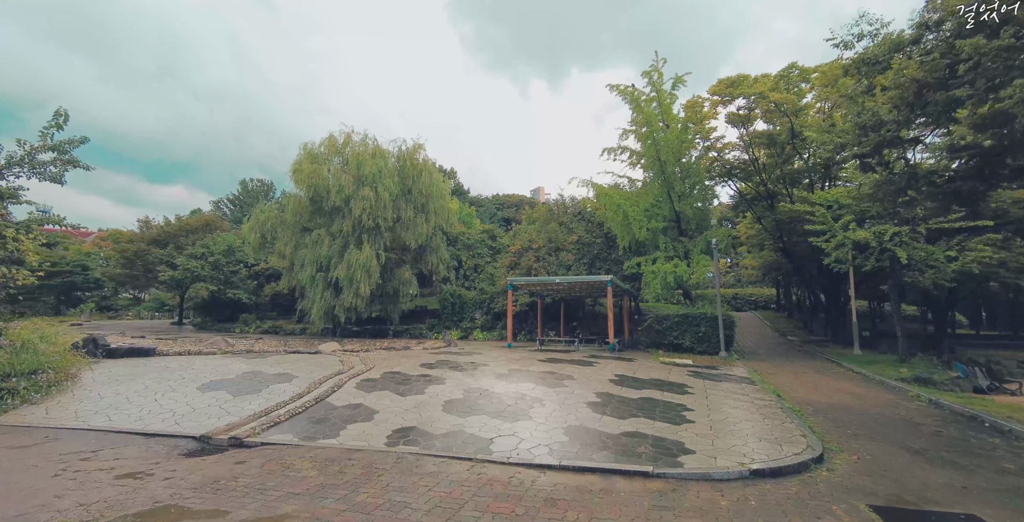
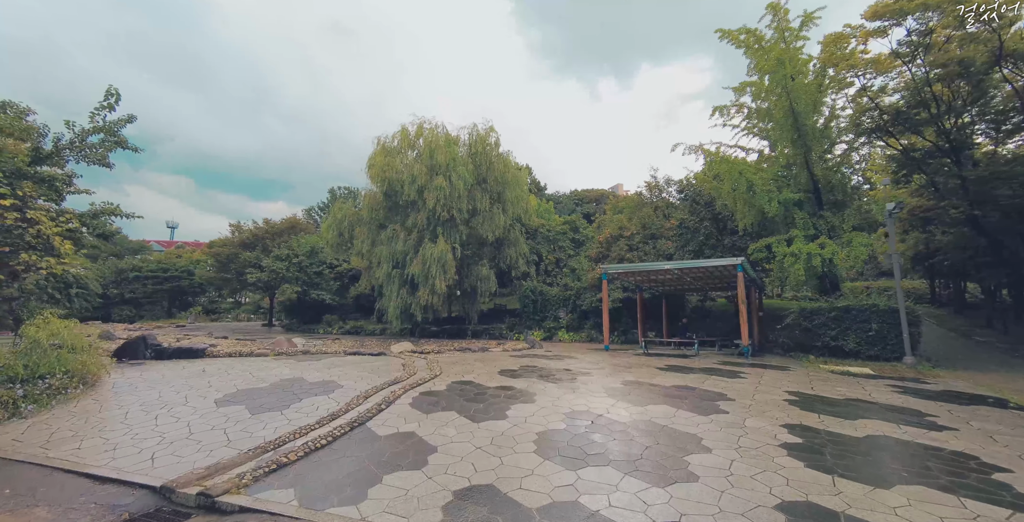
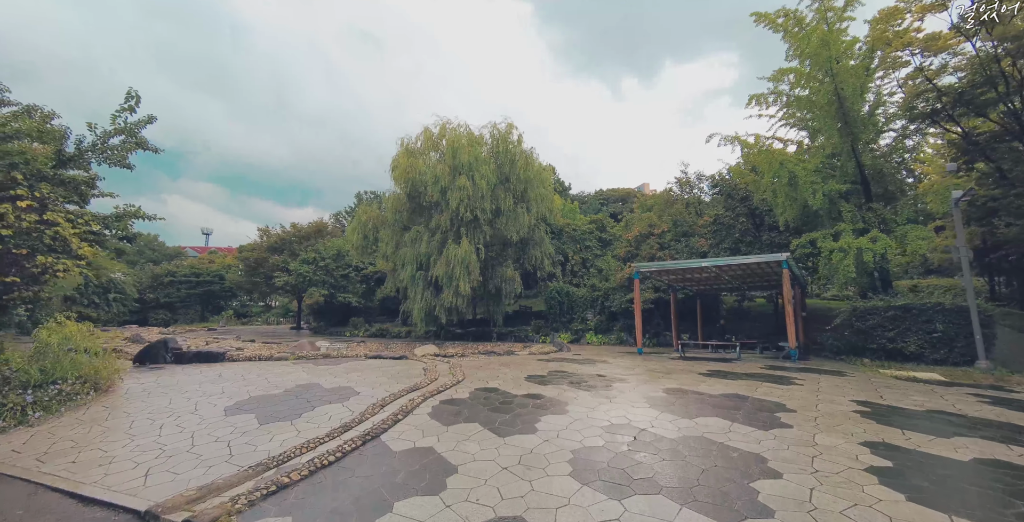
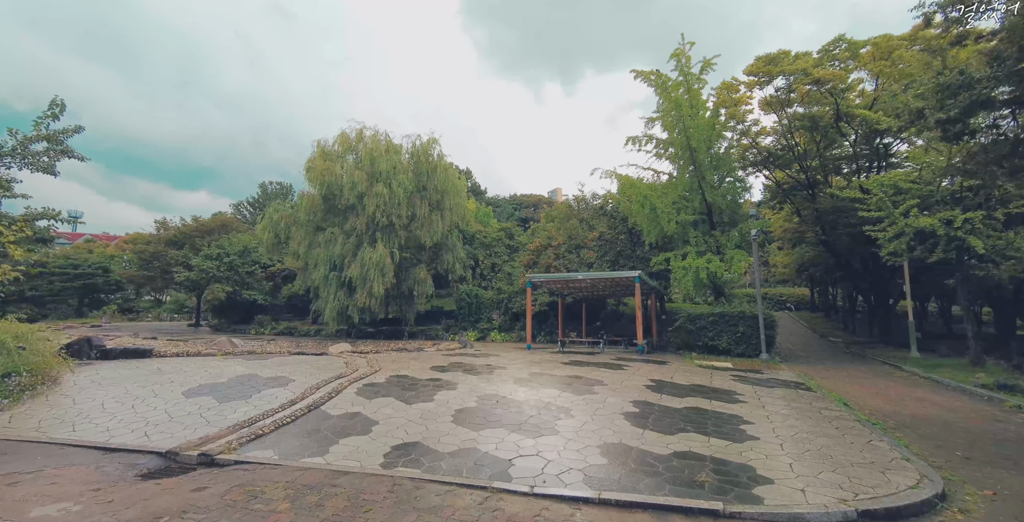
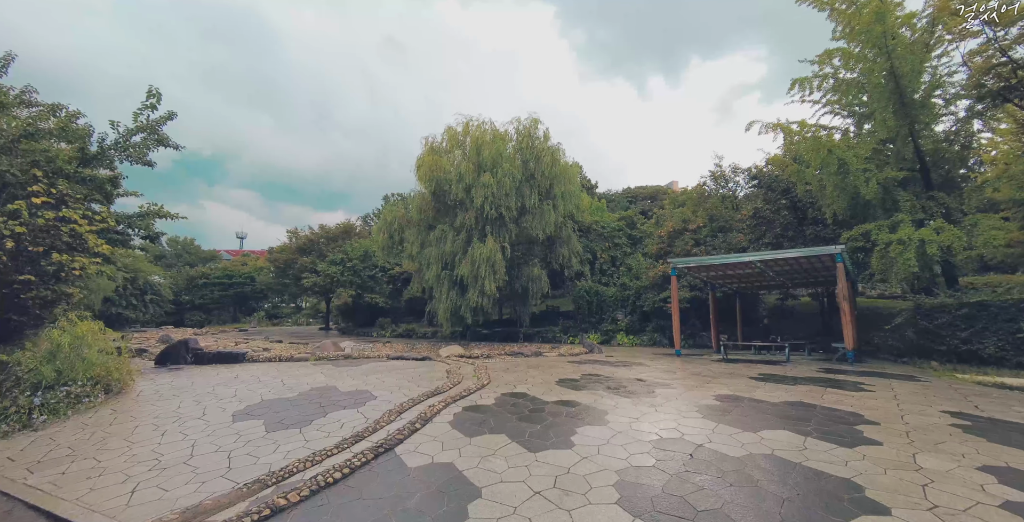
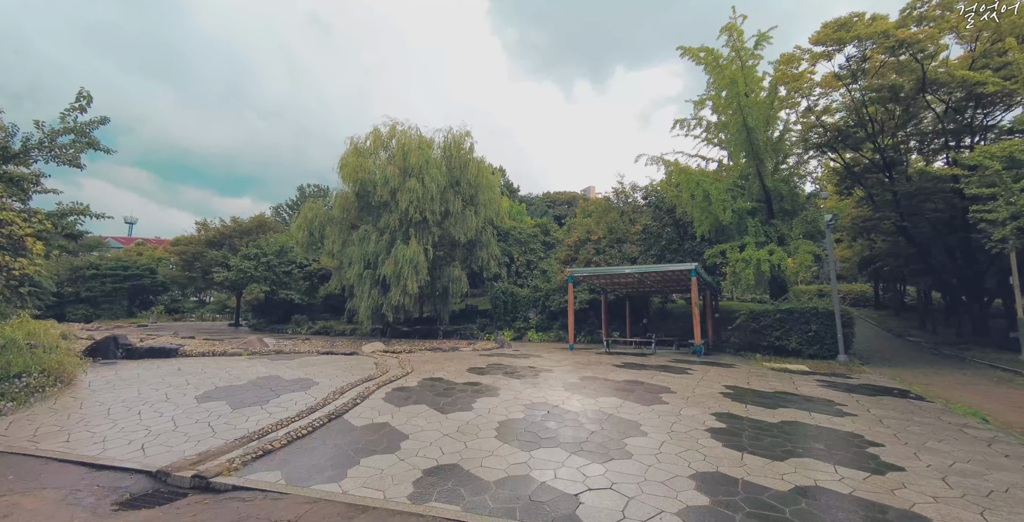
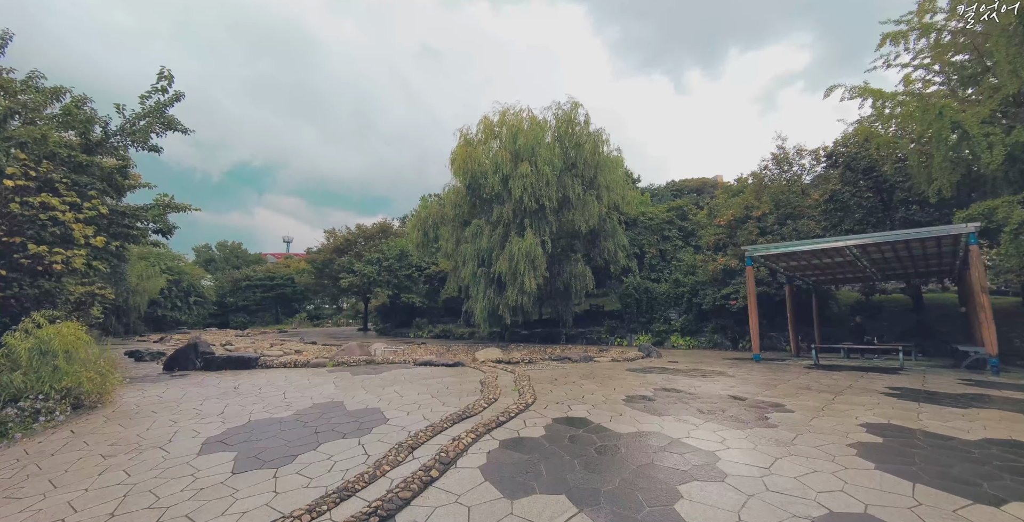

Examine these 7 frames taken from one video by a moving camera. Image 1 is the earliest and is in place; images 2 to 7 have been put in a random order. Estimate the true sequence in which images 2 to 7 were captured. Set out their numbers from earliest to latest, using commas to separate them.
4, 6, 2, 3, 5, 7
